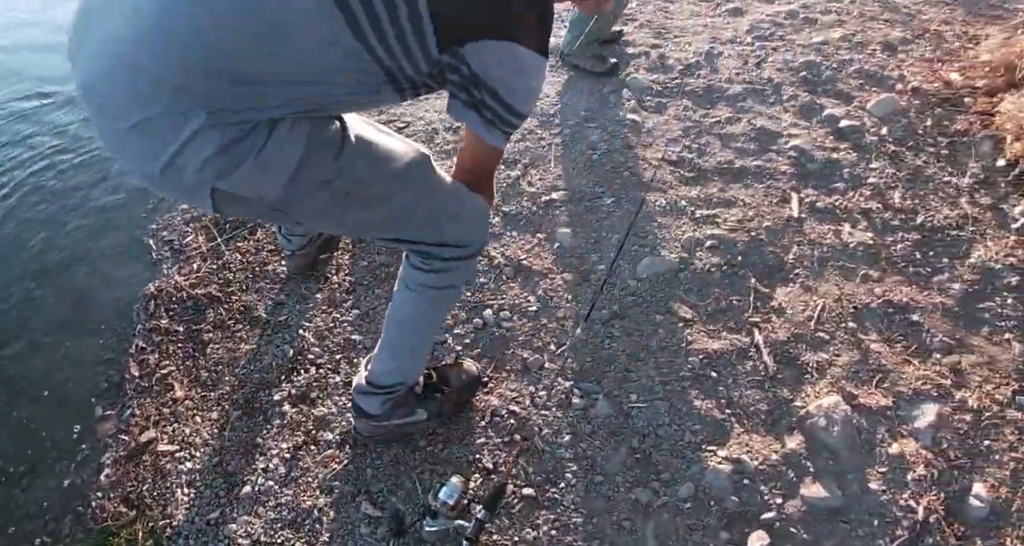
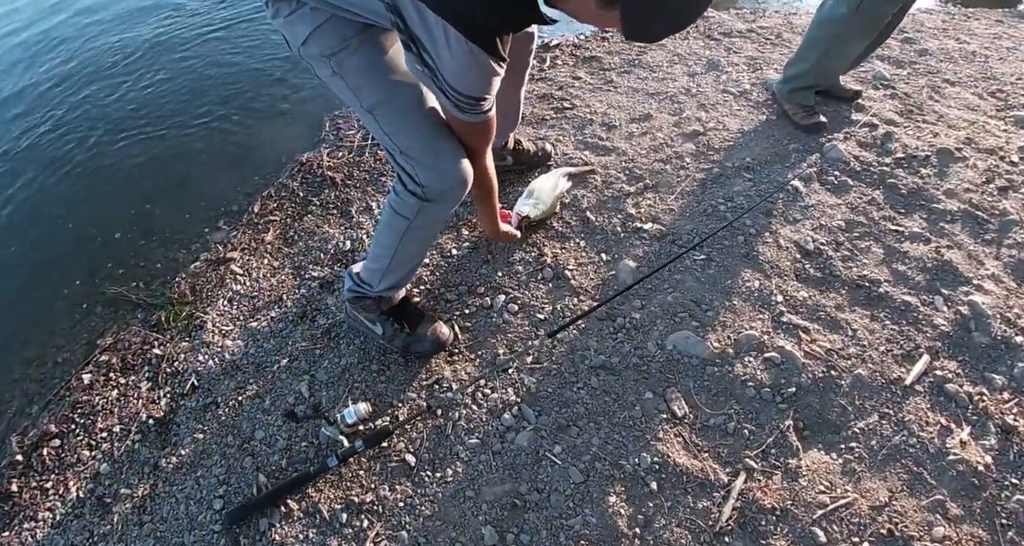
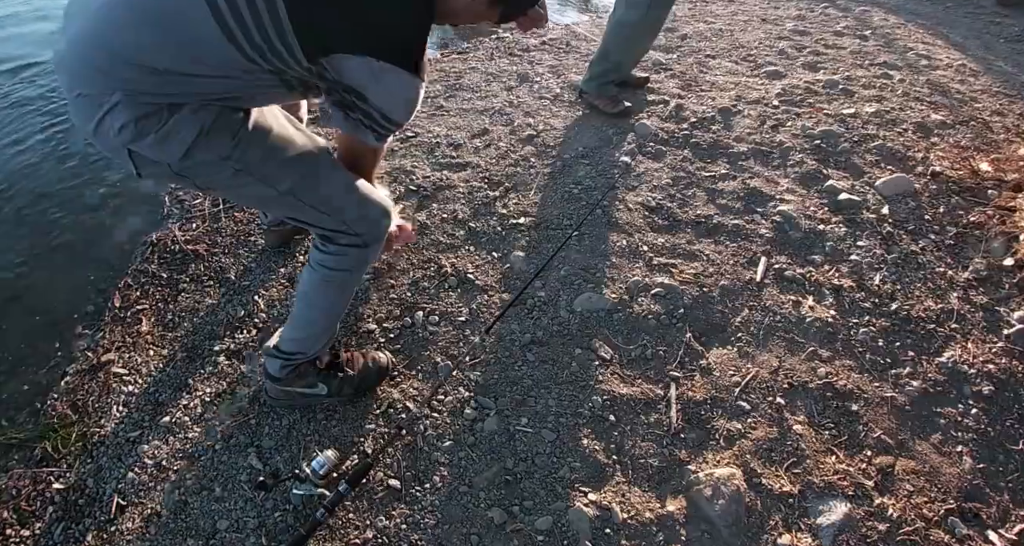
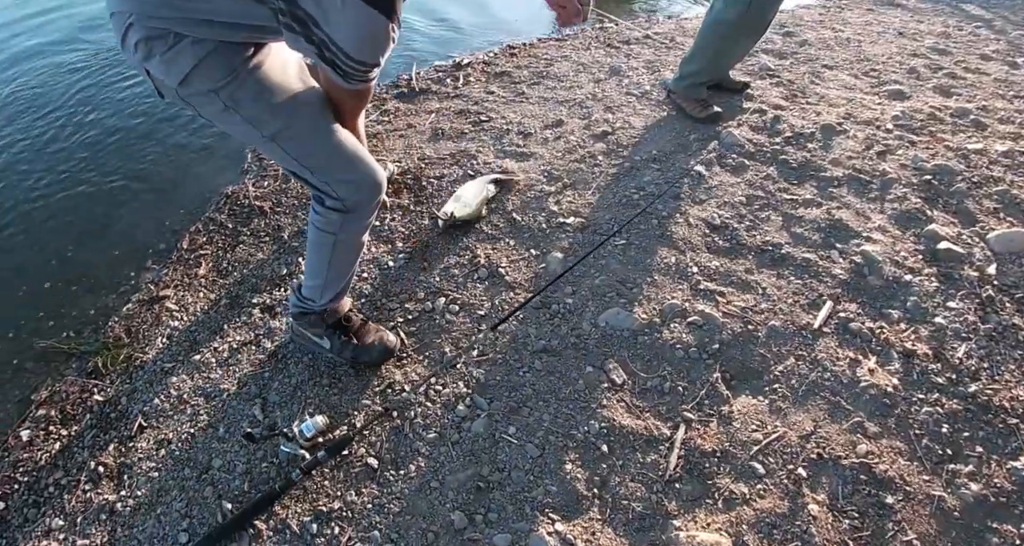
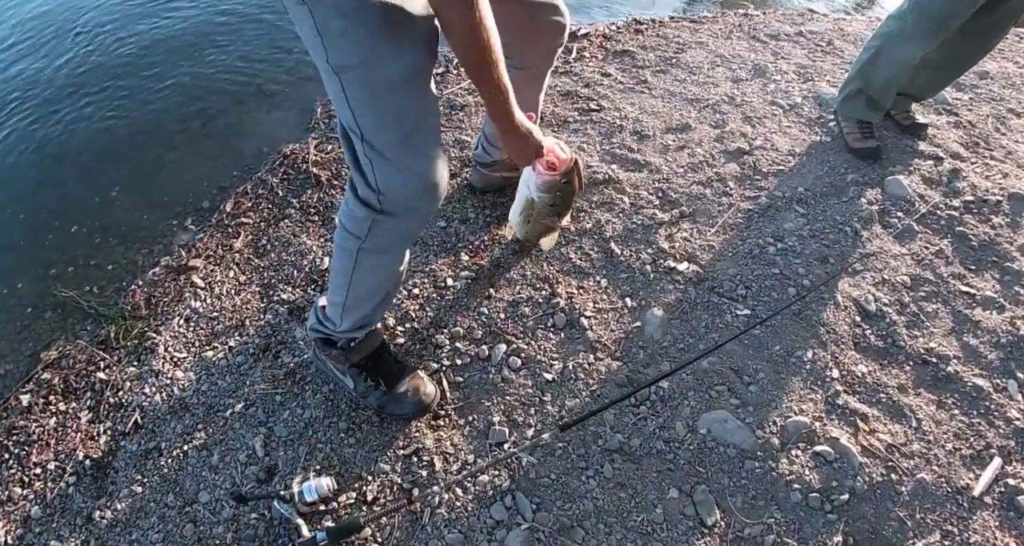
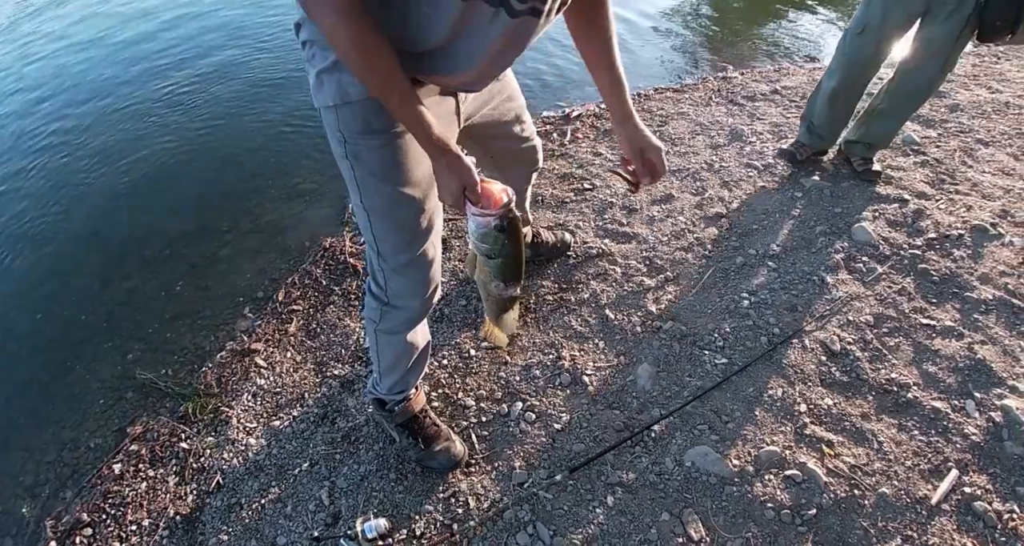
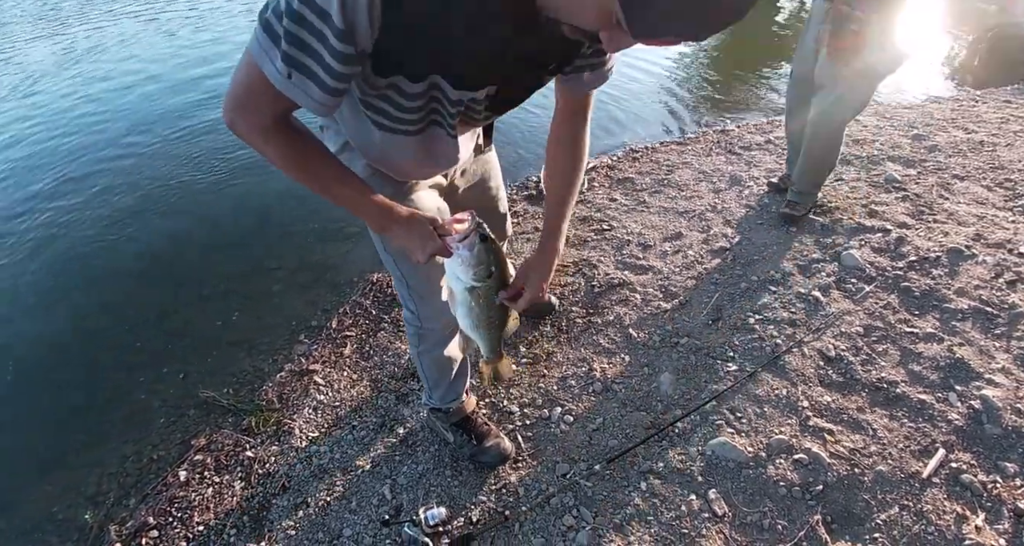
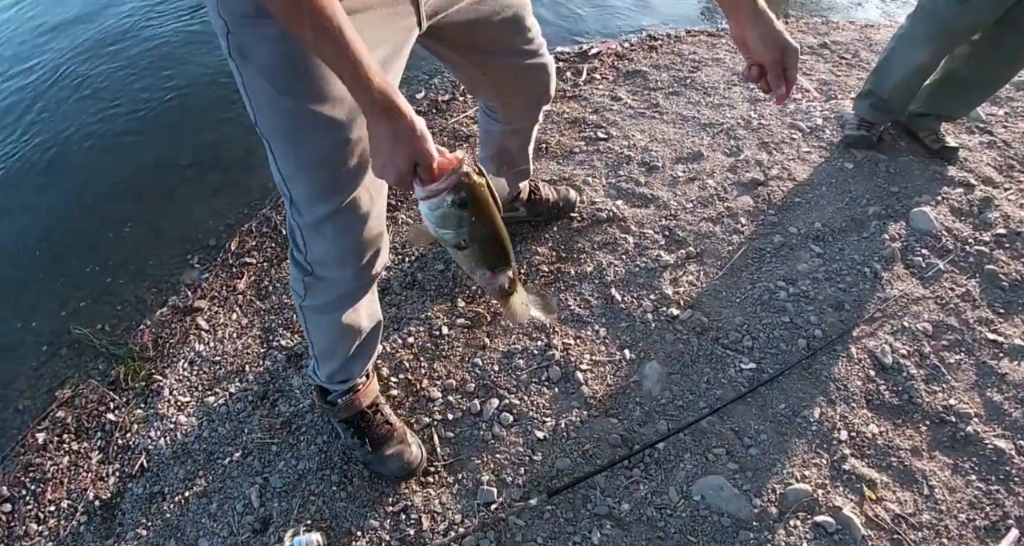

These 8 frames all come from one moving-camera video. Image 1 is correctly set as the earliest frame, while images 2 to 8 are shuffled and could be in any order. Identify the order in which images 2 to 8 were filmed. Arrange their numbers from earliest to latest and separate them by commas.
3, 4, 2, 5, 8, 6, 7
